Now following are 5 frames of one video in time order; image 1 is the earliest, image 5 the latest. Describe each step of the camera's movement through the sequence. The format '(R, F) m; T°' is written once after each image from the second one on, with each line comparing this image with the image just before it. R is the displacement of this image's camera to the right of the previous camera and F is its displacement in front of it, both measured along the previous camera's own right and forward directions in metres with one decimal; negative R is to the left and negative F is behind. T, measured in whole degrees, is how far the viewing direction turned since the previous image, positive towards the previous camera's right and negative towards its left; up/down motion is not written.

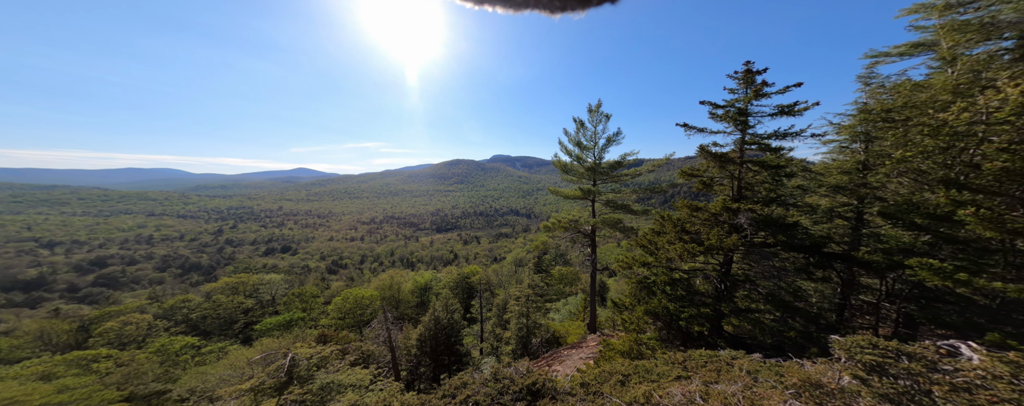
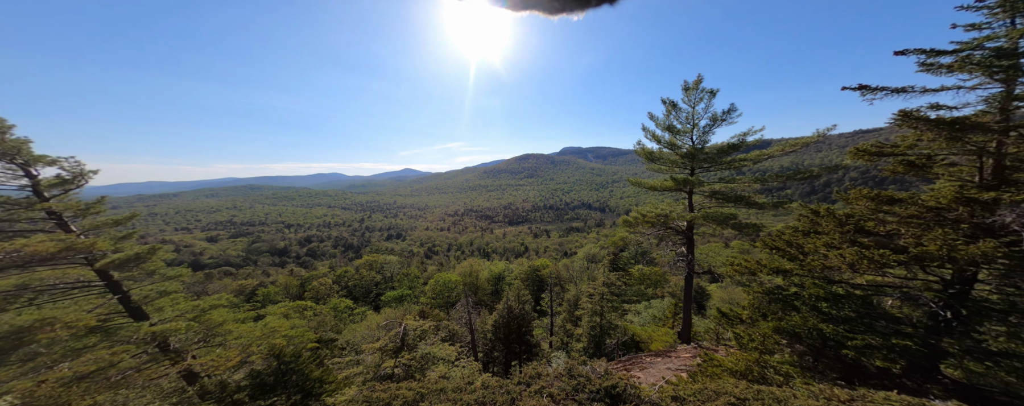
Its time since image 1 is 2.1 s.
(-0.2, 0.0) m; -16°
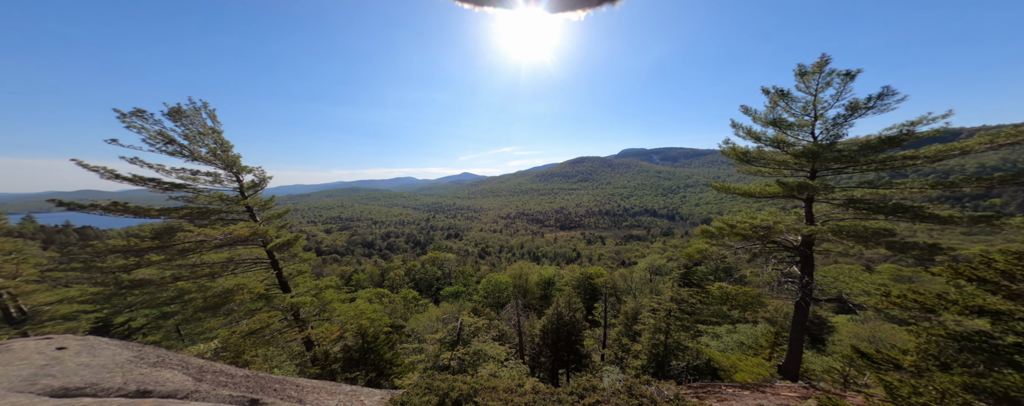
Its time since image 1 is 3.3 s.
(-0.4, +0.1) m; -12°
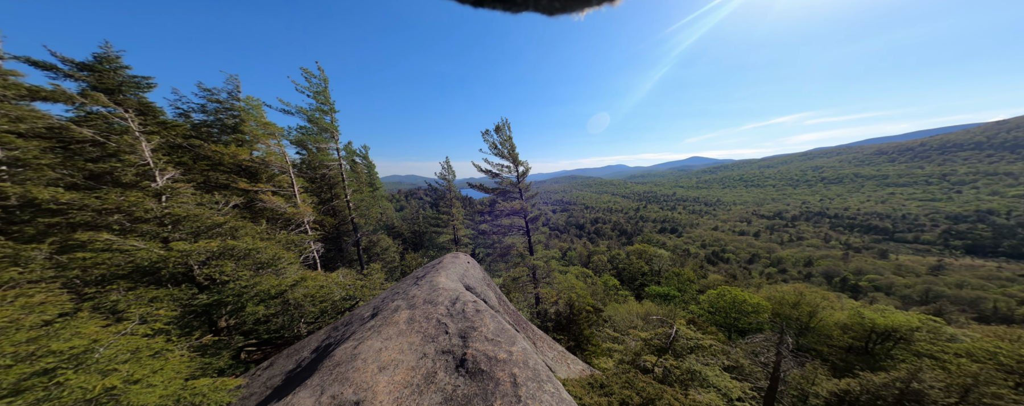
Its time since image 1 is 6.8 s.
(-2.3, -0.8) m; -48°
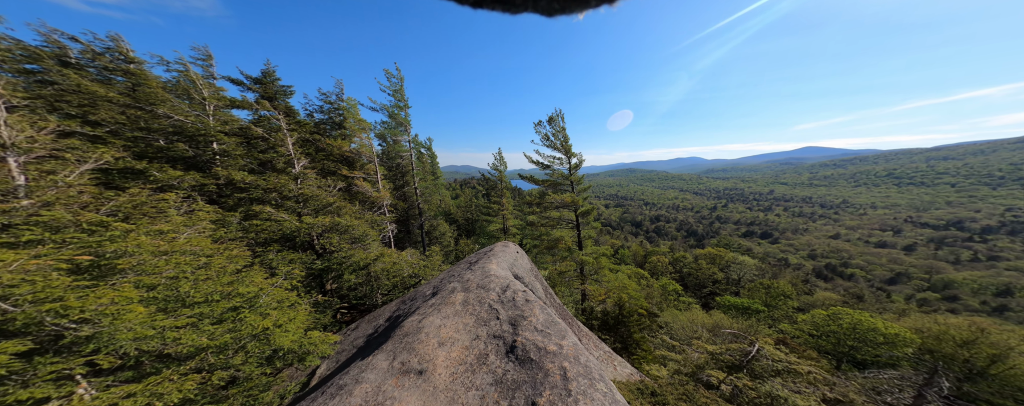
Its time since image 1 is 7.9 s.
(-0.4, 0.0) m; -11°
